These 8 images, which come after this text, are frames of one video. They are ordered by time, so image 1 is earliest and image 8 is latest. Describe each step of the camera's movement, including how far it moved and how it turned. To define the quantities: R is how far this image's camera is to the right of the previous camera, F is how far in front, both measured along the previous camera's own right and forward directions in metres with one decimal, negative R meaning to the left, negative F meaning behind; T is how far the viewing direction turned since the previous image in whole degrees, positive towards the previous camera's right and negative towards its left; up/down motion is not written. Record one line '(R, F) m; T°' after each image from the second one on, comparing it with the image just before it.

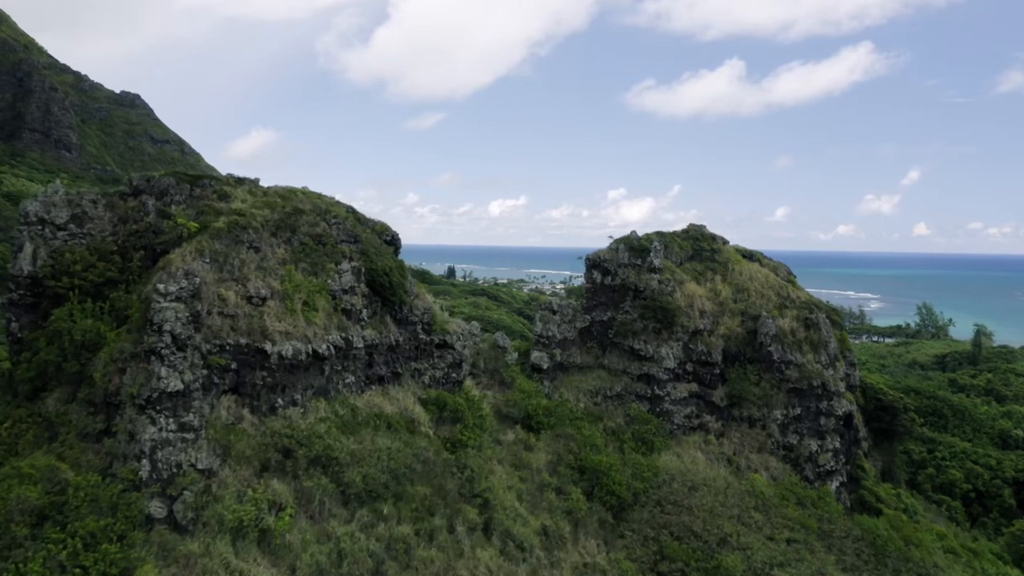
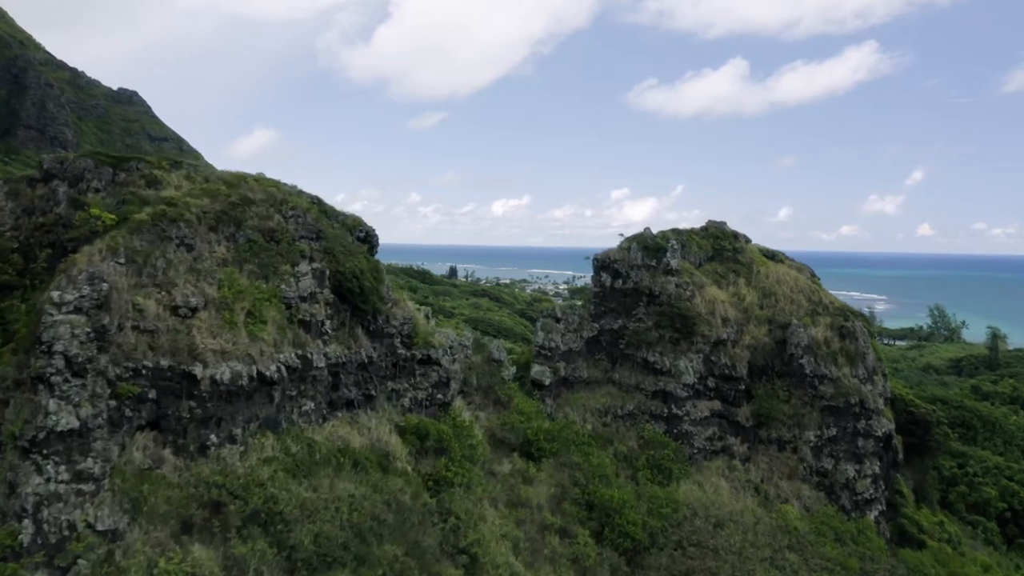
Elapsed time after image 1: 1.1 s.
(+0.2, +3.4) m; 0°
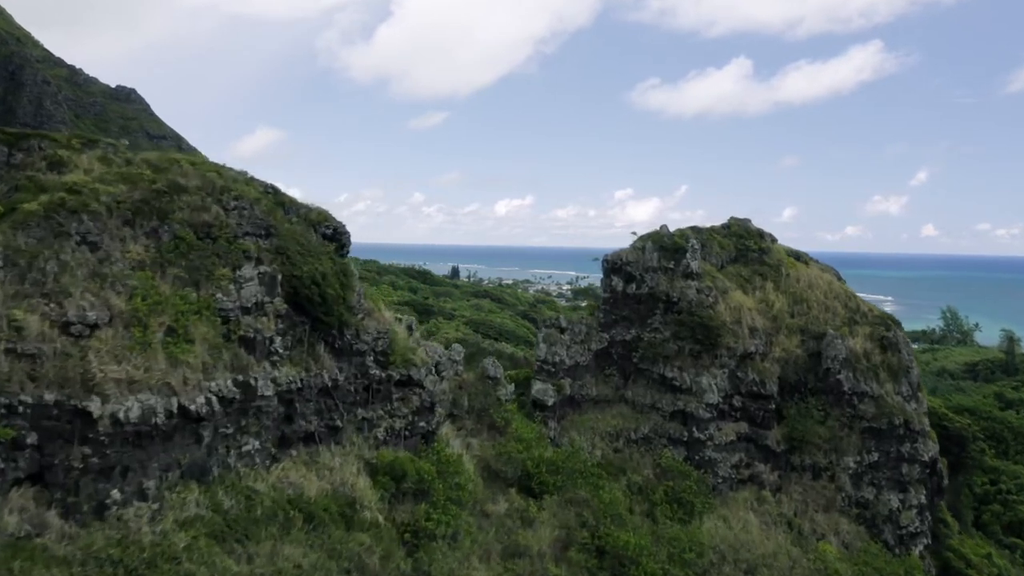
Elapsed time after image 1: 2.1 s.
(+0.1, +3.1) m; 0°
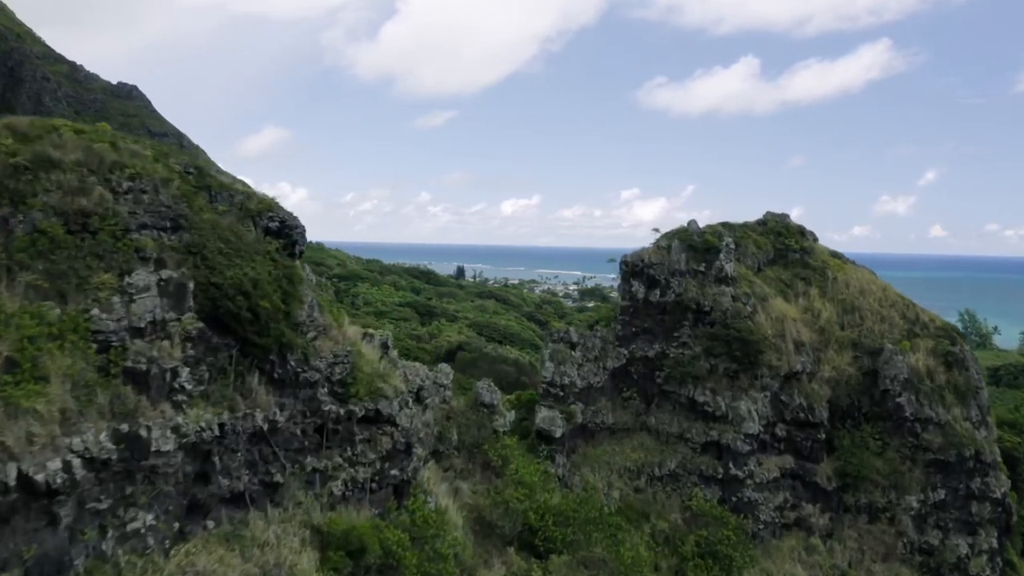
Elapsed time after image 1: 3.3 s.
(+0.1, +3.5) m; 0°
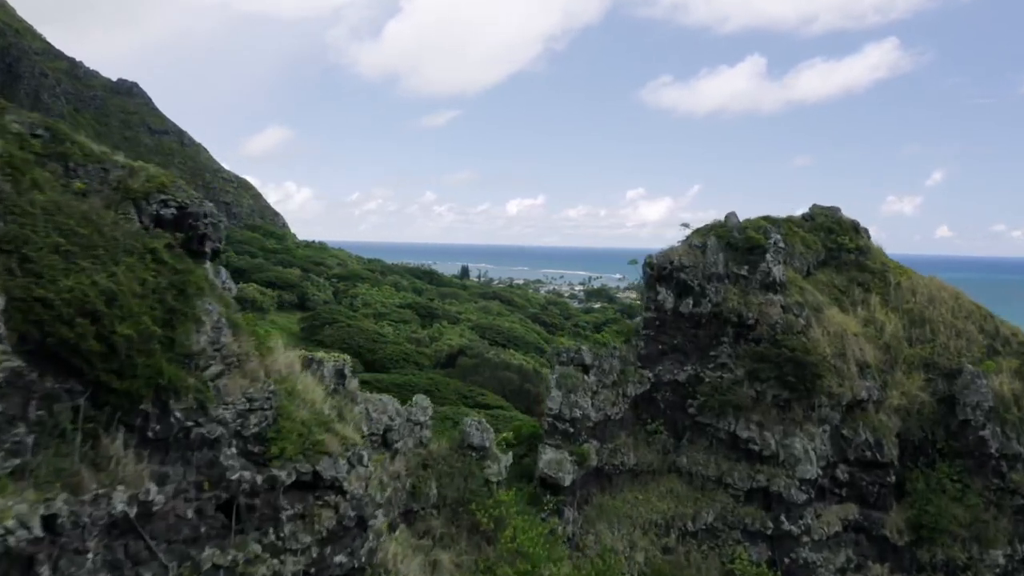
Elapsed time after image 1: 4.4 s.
(+0.1, +3.5) m; 0°
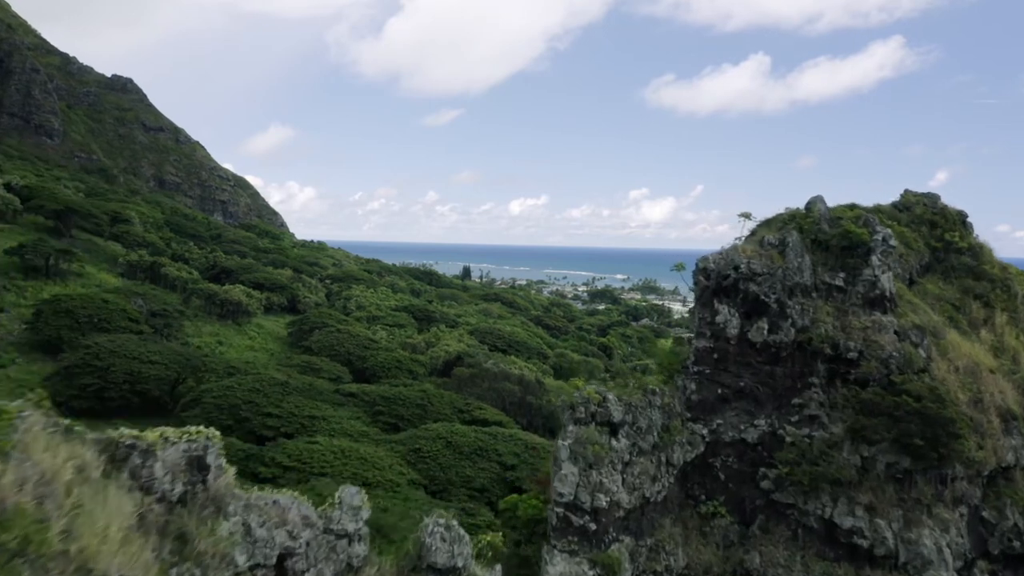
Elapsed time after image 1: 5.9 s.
(+0.1, +4.7) m; 0°
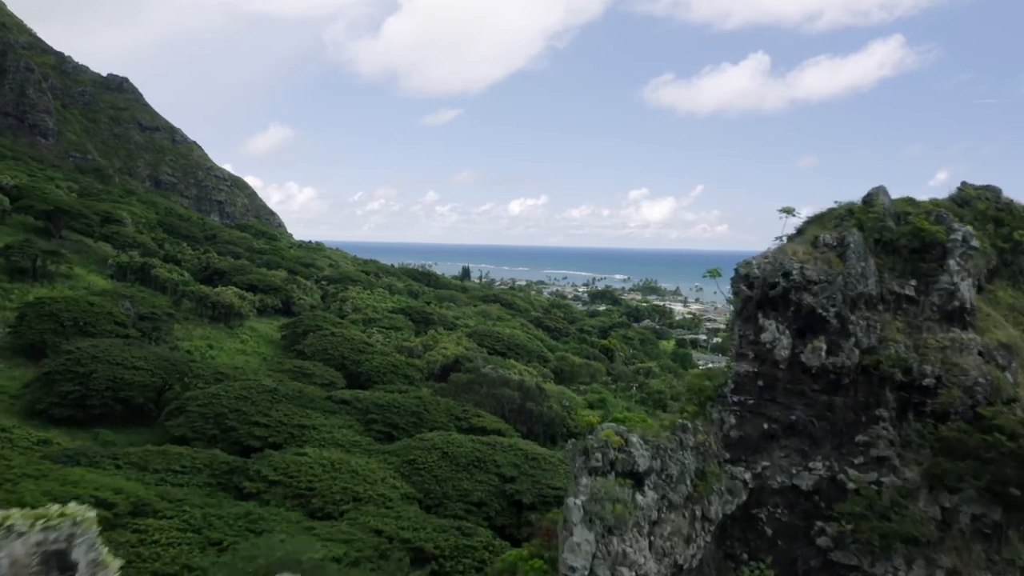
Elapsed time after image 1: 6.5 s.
(0.0, +1.9) m; 0°
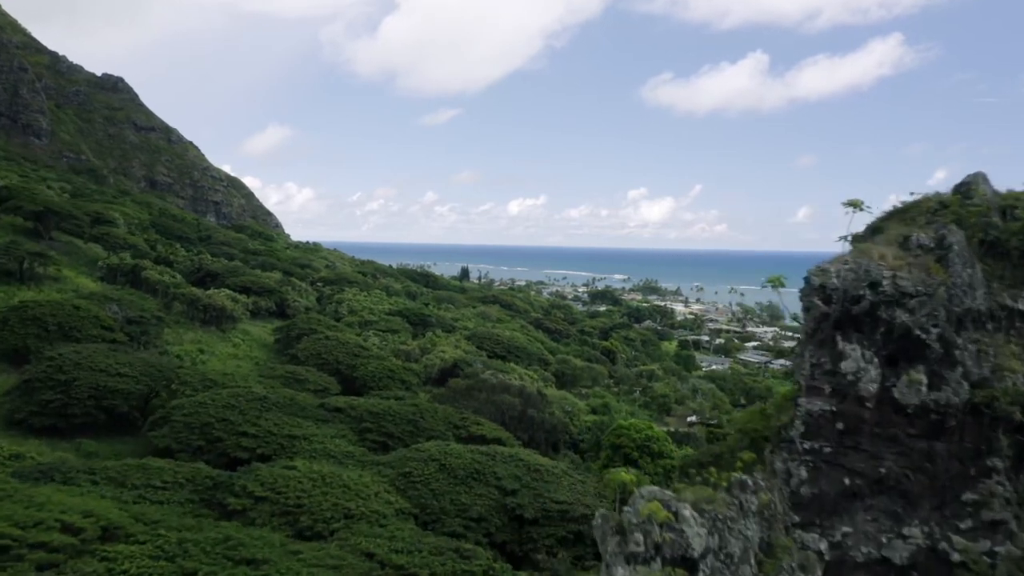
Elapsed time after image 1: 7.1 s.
(-0.1, +1.9) m; 0°
